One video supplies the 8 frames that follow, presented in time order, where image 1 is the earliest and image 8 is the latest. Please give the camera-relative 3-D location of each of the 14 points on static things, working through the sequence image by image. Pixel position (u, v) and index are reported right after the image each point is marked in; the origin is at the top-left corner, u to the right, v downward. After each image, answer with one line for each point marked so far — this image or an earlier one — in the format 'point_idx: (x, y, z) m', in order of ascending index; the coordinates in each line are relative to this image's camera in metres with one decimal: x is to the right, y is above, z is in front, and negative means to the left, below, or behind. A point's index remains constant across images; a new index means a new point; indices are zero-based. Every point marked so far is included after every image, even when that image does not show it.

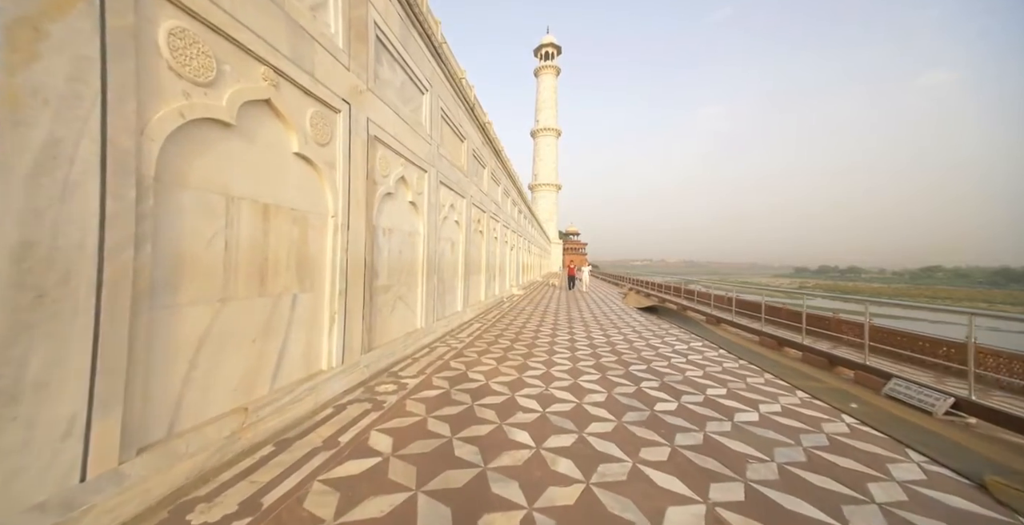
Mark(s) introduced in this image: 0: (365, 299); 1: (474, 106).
0: (-1.5, -0.4, +3.4) m
1: (-0.8, +3.5, +7.2) m
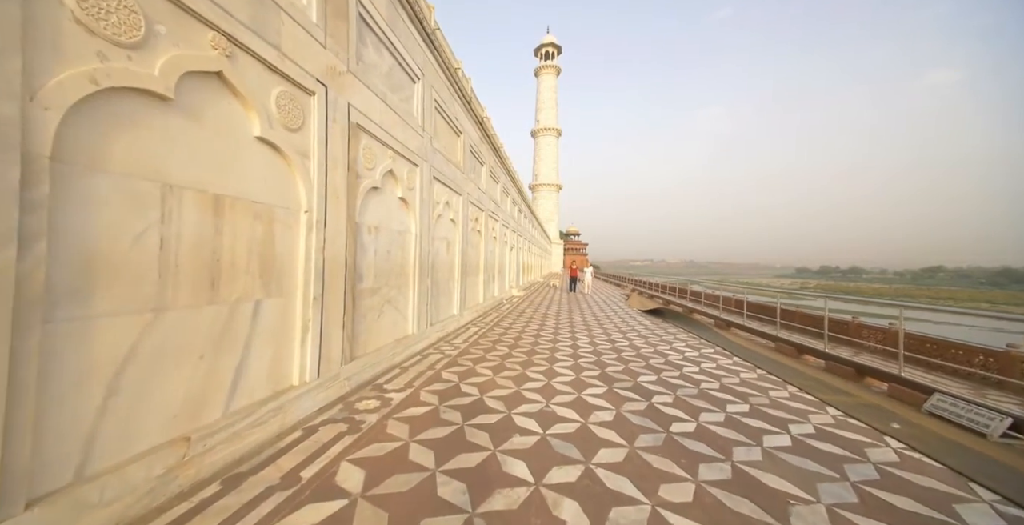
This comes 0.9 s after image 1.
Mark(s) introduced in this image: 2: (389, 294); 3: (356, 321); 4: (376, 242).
0: (-1.5, -0.4, +3.1) m
1: (-0.9, +3.5, +6.9) m
2: (-1.5, -0.4, +3.9) m
3: (-1.6, -0.6, +3.3) m
4: (-1.5, +0.2, +3.7) m
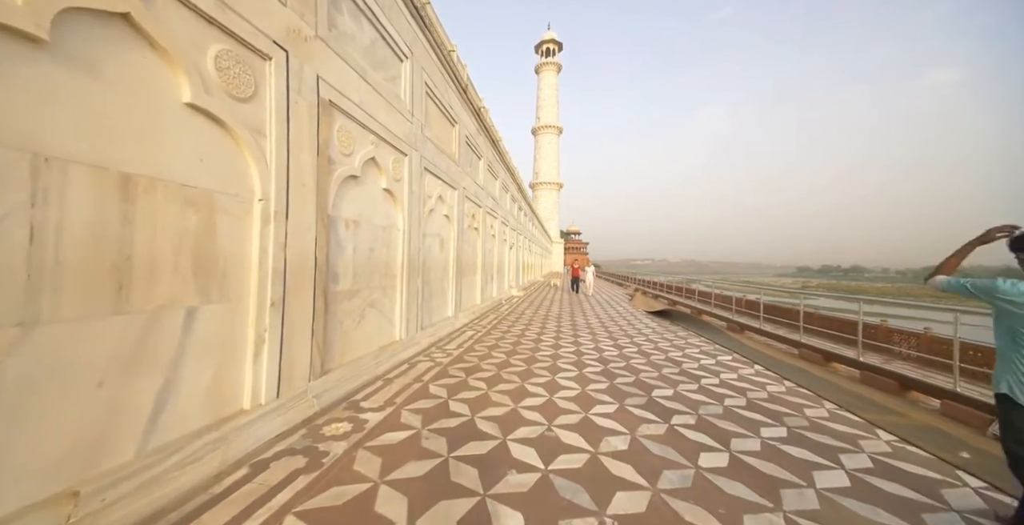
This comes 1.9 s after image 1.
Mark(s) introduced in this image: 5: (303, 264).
0: (-1.6, -0.4, +2.6) m
1: (-0.9, +3.5, +6.5) m
2: (-1.5, -0.4, +3.5) m
3: (-1.6, -0.6, +2.8) m
4: (-1.6, +0.2, +3.2) m
5: (-1.6, 0.0, +2.5) m
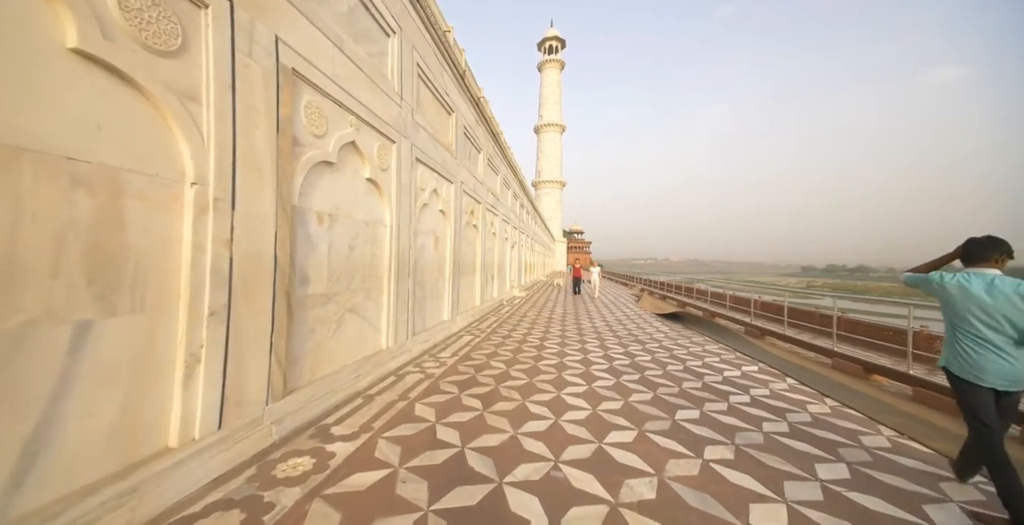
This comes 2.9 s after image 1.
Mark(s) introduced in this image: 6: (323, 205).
0: (-1.6, -0.4, +2.2) m
1: (-0.9, +3.5, +6.0) m
2: (-1.5, -0.4, +3.1) m
3: (-1.6, -0.6, +2.4) m
4: (-1.6, +0.2, +2.8) m
5: (-1.6, 0.0, +2.1) m
6: (-1.6, +0.5, +2.7) m
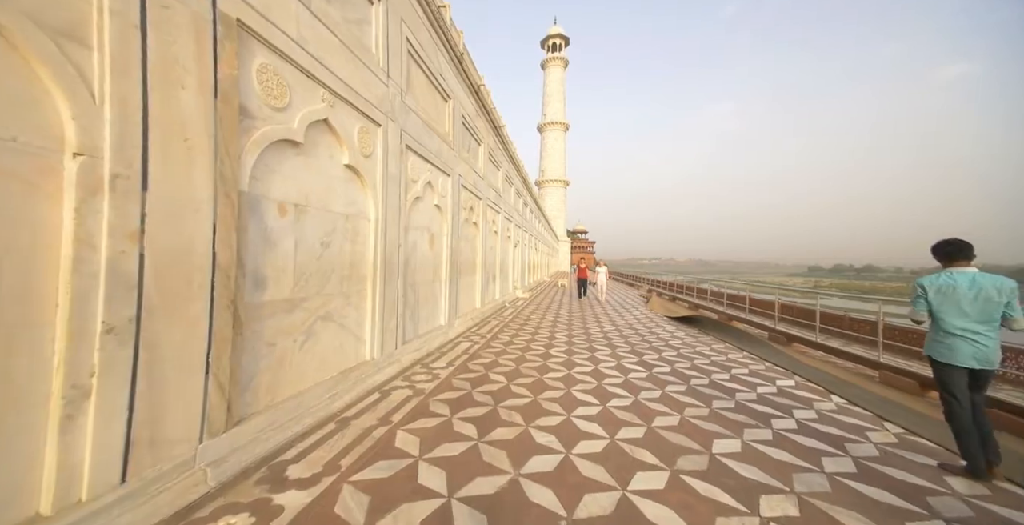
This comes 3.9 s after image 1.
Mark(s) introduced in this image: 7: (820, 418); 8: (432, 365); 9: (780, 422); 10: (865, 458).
0: (-1.6, -0.4, +1.8) m
1: (-0.8, +3.5, +5.6) m
2: (-1.5, -0.4, +2.6) m
3: (-1.6, -0.6, +2.0) m
4: (-1.6, +0.2, +2.3) m
5: (-1.6, 0.0, +1.6) m
6: (-1.6, +0.5, +2.3) m
7: (+2.7, -1.3, +2.9) m
8: (-1.0, -1.2, +3.9) m
9: (+2.2, -1.3, +2.8) m
10: (+2.4, -1.3, +2.2) m
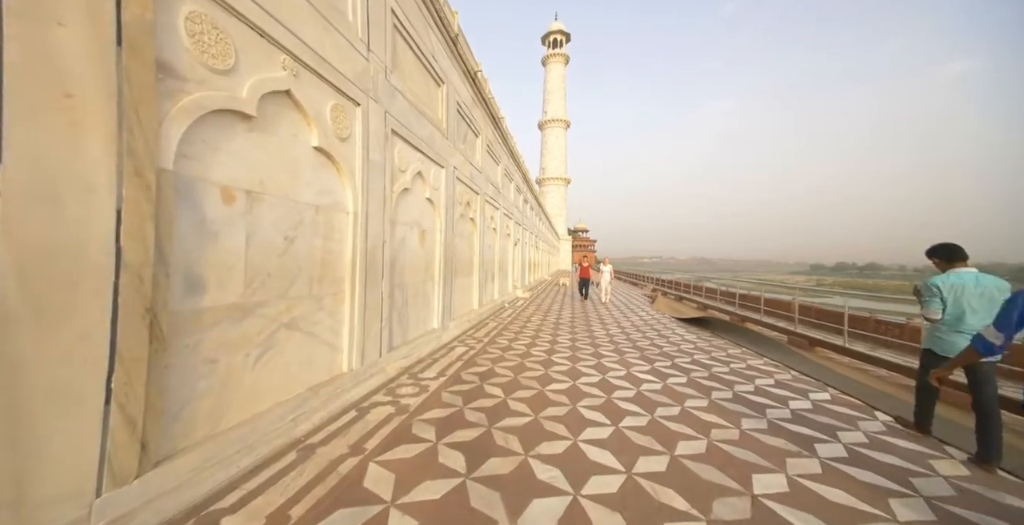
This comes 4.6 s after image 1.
0: (-1.6, -0.4, +1.4) m
1: (-0.9, +3.5, +5.2) m
2: (-1.5, -0.4, +2.2) m
3: (-1.6, -0.6, +1.6) m
4: (-1.6, +0.2, +1.9) m
5: (-1.6, 0.0, +1.2) m
6: (-1.6, +0.5, +1.9) m
7: (+2.6, -1.3, +2.5) m
8: (-1.0, -1.2, +3.5) m
9: (+2.2, -1.3, +2.4) m
10: (+2.4, -1.3, +1.8) m
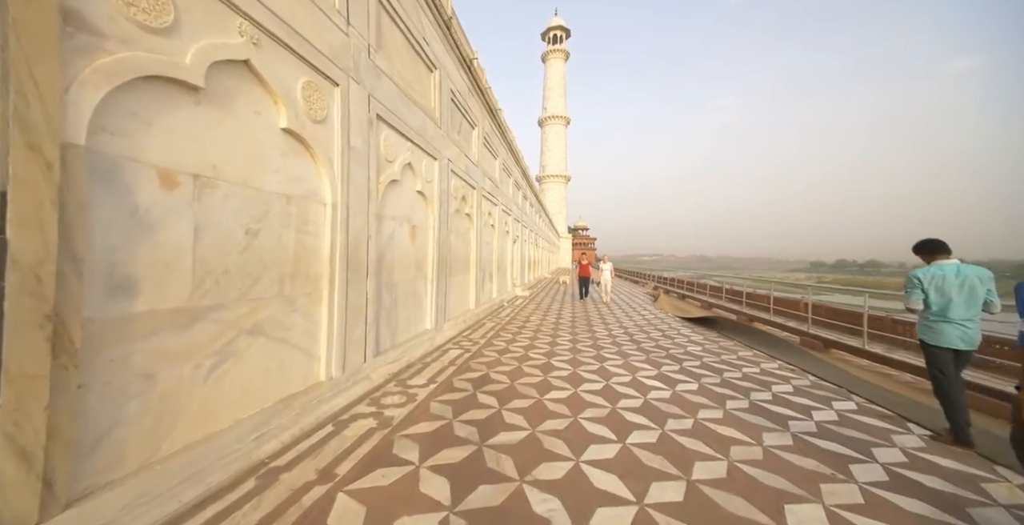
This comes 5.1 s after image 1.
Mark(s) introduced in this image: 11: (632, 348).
0: (-1.6, -0.4, +1.1) m
1: (-0.9, +3.6, +4.9) m
2: (-1.6, -0.3, +2.0) m
3: (-1.7, -0.5, +1.3) m
4: (-1.6, +0.3, +1.7) m
5: (-1.7, 0.0, +0.9) m
6: (-1.6, +0.5, +1.6) m
7: (+2.6, -1.3, +2.2) m
8: (-1.0, -1.2, +3.3) m
9: (+2.2, -1.3, +2.1) m
10: (+2.3, -1.2, +1.6) m
11: (+1.8, -1.3, +5.0) m
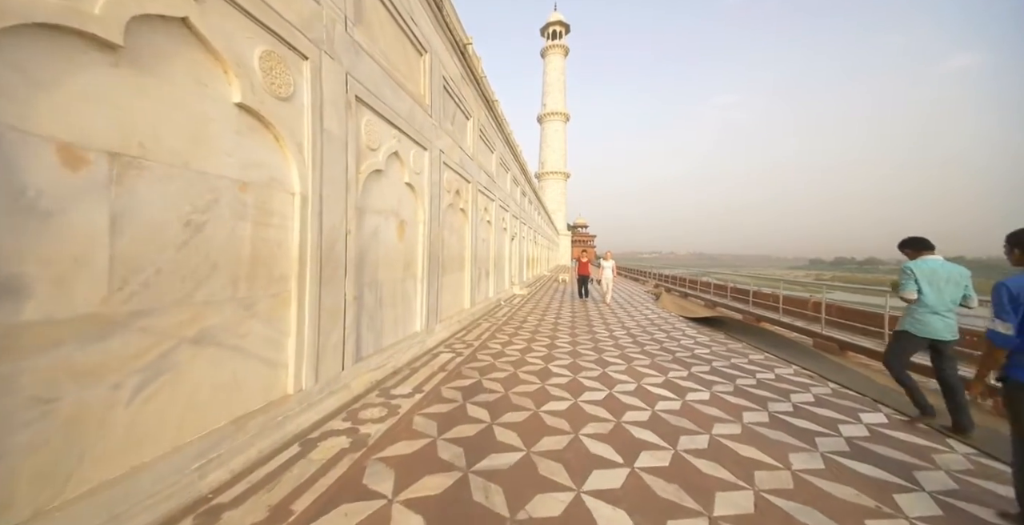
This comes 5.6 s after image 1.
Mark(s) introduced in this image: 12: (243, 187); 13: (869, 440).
0: (-1.7, -0.3, +0.8) m
1: (-1.0, +3.6, +4.6) m
2: (-1.6, -0.3, +1.7) m
3: (-1.7, -0.5, +1.0) m
4: (-1.7, +0.3, +1.4) m
5: (-1.7, 0.0, +0.6) m
6: (-1.7, +0.5, +1.3) m
7: (+2.6, -1.3, +1.9) m
8: (-1.1, -1.2, +3.0) m
9: (+2.1, -1.2, +1.8) m
10: (+2.3, -1.2, +1.3) m
11: (+1.8, -1.3, +4.7) m
12: (-1.6, +0.4, +1.9) m
13: (+2.5, -1.3, +2.3) m
